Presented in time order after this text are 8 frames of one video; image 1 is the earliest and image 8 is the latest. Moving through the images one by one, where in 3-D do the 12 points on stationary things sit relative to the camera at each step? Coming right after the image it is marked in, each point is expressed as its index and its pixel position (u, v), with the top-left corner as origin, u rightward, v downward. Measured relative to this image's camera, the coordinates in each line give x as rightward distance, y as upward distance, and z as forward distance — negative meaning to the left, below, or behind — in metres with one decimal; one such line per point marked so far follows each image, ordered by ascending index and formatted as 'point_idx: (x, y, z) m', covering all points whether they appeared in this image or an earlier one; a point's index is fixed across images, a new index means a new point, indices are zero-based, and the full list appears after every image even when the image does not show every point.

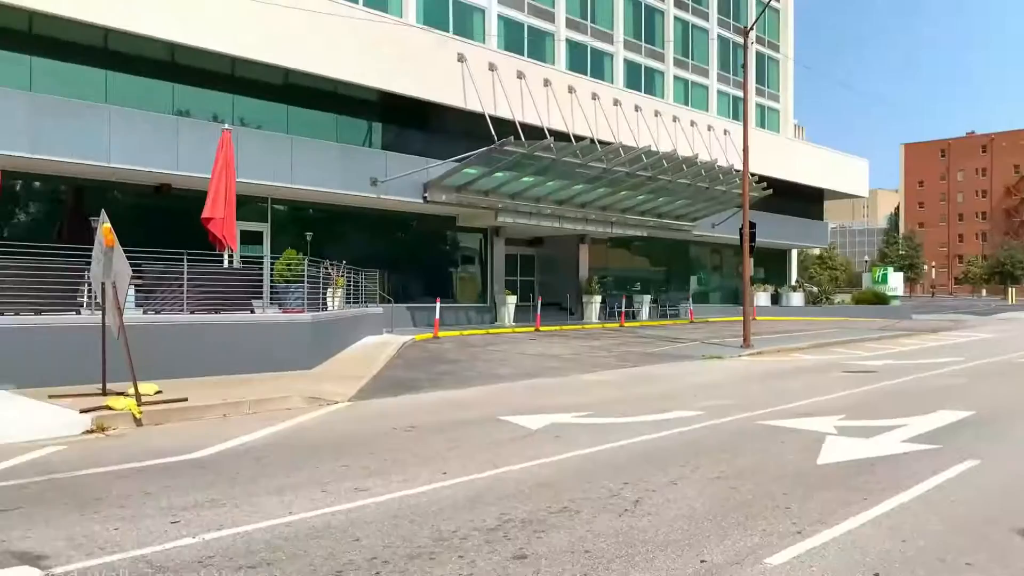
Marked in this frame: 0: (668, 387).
0: (+2.7, -1.7, +13.8) m
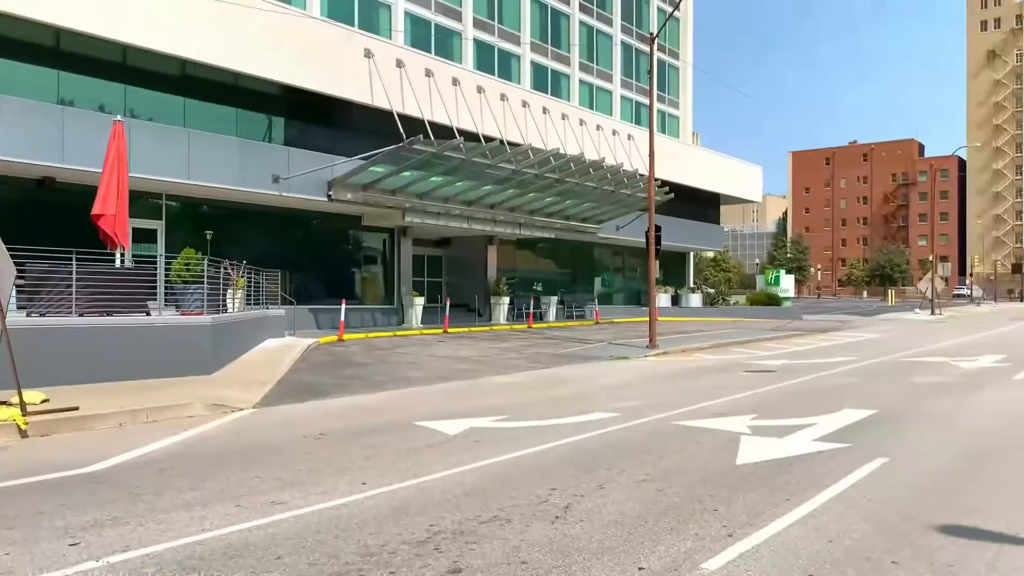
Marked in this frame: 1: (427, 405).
0: (+1.2, -1.7, +13.9) m
1: (-1.3, -1.7, +11.9) m
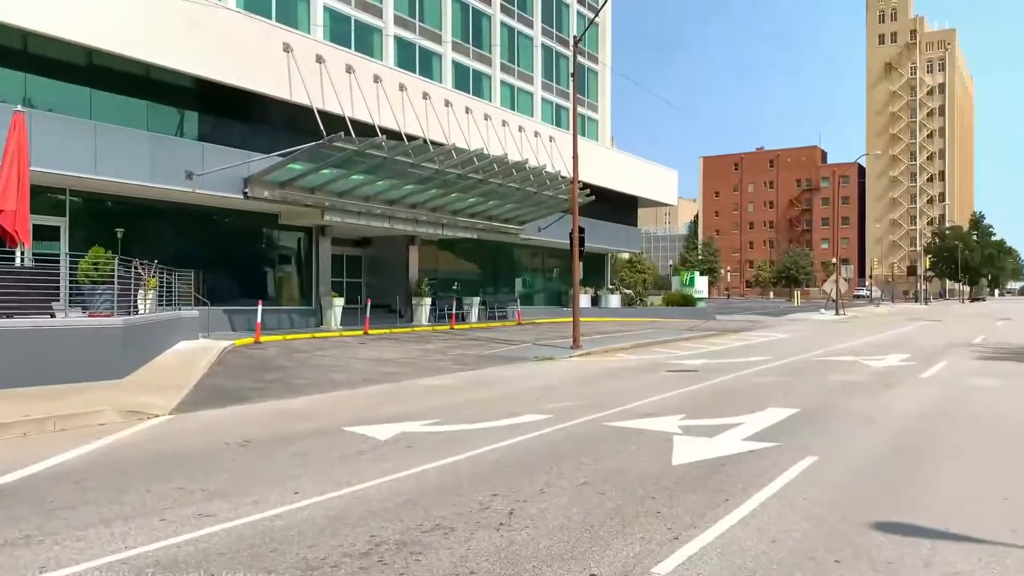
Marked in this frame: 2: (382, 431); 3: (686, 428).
0: (0.0, -1.8, +13.9) m
1: (-2.3, -1.8, +11.6) m
2: (-1.5, -1.7, +9.5) m
3: (+1.9, -1.6, +9.0) m
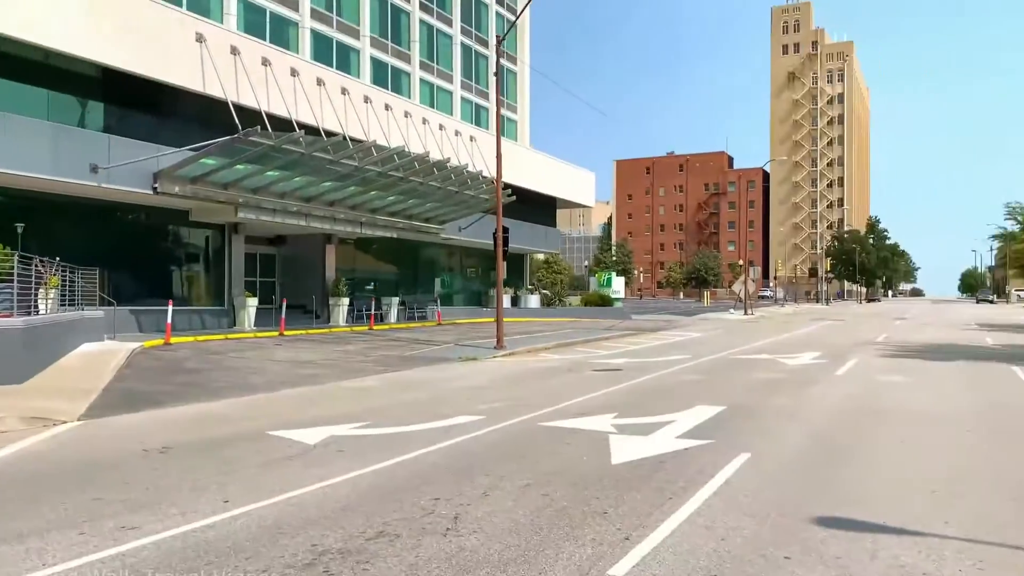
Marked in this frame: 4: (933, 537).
0: (-1.3, -1.8, +13.7) m
1: (-3.3, -1.7, +11.2) m
2: (-2.3, -1.7, +9.2) m
3: (+1.2, -1.6, +9.0) m
4: (+2.5, -1.5, +4.8) m
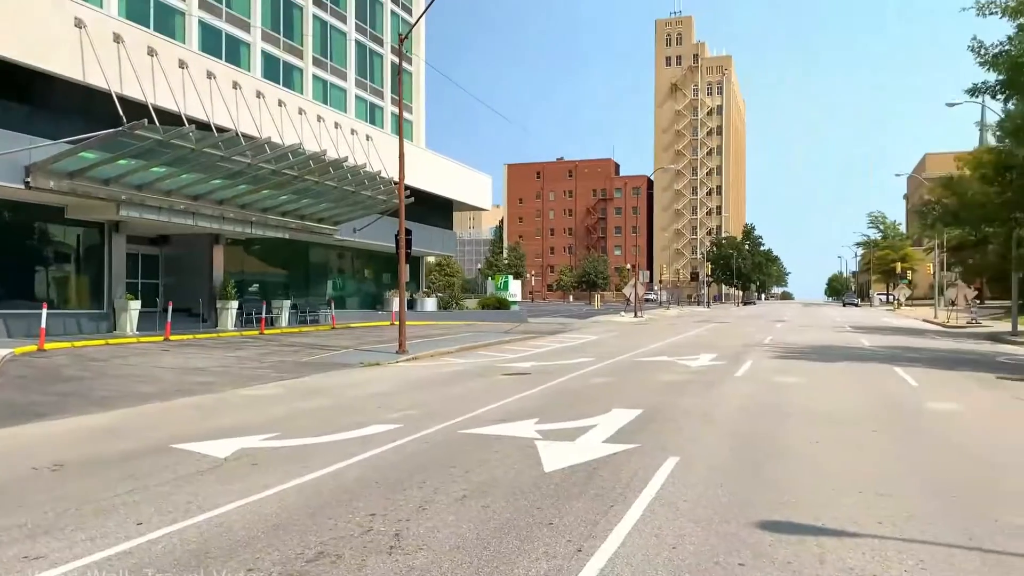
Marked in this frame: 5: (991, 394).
0: (-2.7, -1.8, +13.2) m
1: (-4.4, -1.8, +10.5) m
2: (-3.1, -1.7, +8.6) m
3: (+0.3, -1.6, +9.0) m
4: (+2.2, -1.5, +4.9) m
5: (+8.1, -1.8, +13.5) m
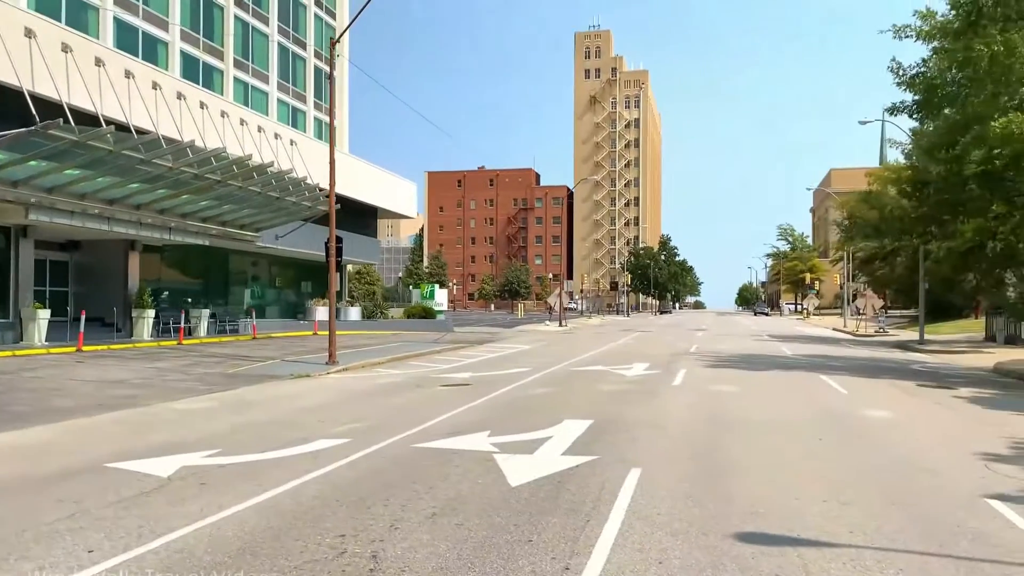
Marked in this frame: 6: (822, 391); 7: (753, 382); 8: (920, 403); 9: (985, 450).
0: (-3.6, -2.0, +12.8) m
1: (-5.0, -1.9, +10.0) m
2: (-3.6, -1.8, +8.2) m
3: (-0.2, -1.7, +8.9) m
4: (+2.1, -1.6, +5.0) m
5: (+7.1, -2.0, +14.1) m
6: (+5.8, -1.9, +14.9) m
7: (+4.9, -1.9, +16.3) m
8: (+7.0, -2.0, +13.8) m
9: (+5.2, -1.8, +8.9) m
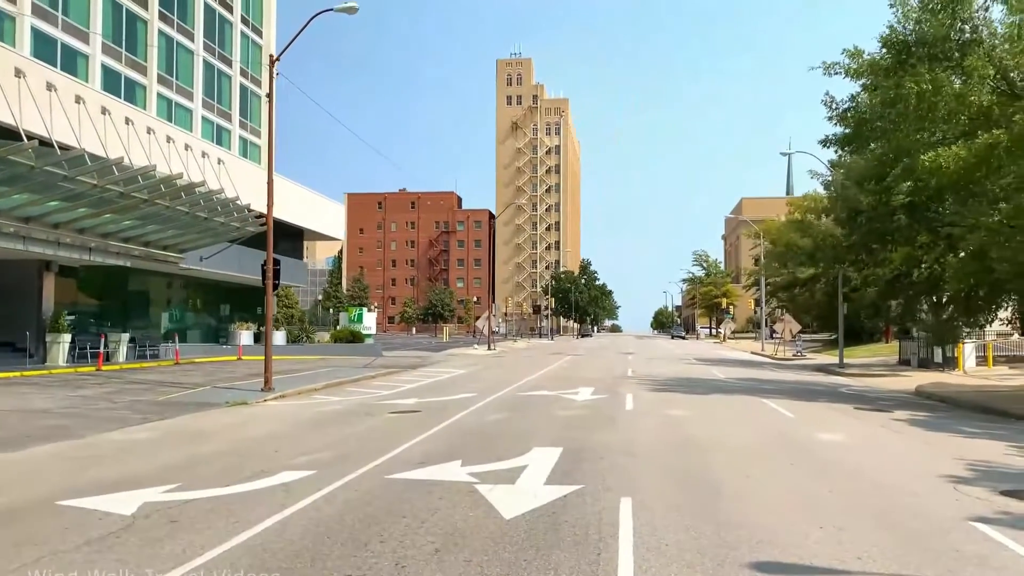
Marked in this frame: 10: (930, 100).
0: (-4.2, -2.3, +12.2) m
1: (-5.3, -2.2, +9.3) m
2: (-3.7, -2.1, +7.6) m
3: (-0.4, -2.0, +8.6) m
4: (+2.2, -1.8, +5.0) m
5: (+6.3, -2.5, +14.6) m
6: (+4.9, -2.4, +15.2) m
7: (+3.9, -2.4, +16.6) m
8: (+6.3, -2.4, +14.3) m
9: (+5.0, -2.1, +9.2) m
10: (+9.2, +4.1, +17.7) m
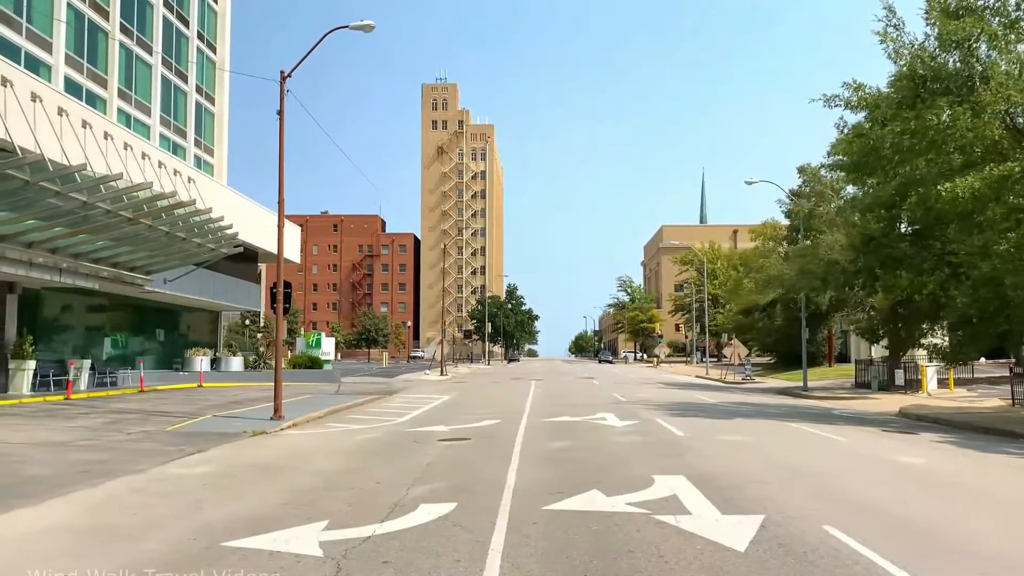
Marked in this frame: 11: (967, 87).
0: (-2.9, -2.7, +11.6) m
1: (-3.7, -2.4, +8.6) m
2: (-1.9, -2.3, +7.1) m
3: (+1.3, -2.3, +8.4) m
4: (+4.3, -2.0, +5.1) m
5: (+7.4, -2.9, +15.0) m
6: (+5.9, -2.9, +15.5) m
7: (+4.8, -3.0, +16.7) m
8: (+7.4, -2.9, +14.7) m
9: (+6.6, -2.4, +9.5) m
10: (+10.0, +3.5, +18.5) m
11: (+11.1, +4.9, +19.7) m
